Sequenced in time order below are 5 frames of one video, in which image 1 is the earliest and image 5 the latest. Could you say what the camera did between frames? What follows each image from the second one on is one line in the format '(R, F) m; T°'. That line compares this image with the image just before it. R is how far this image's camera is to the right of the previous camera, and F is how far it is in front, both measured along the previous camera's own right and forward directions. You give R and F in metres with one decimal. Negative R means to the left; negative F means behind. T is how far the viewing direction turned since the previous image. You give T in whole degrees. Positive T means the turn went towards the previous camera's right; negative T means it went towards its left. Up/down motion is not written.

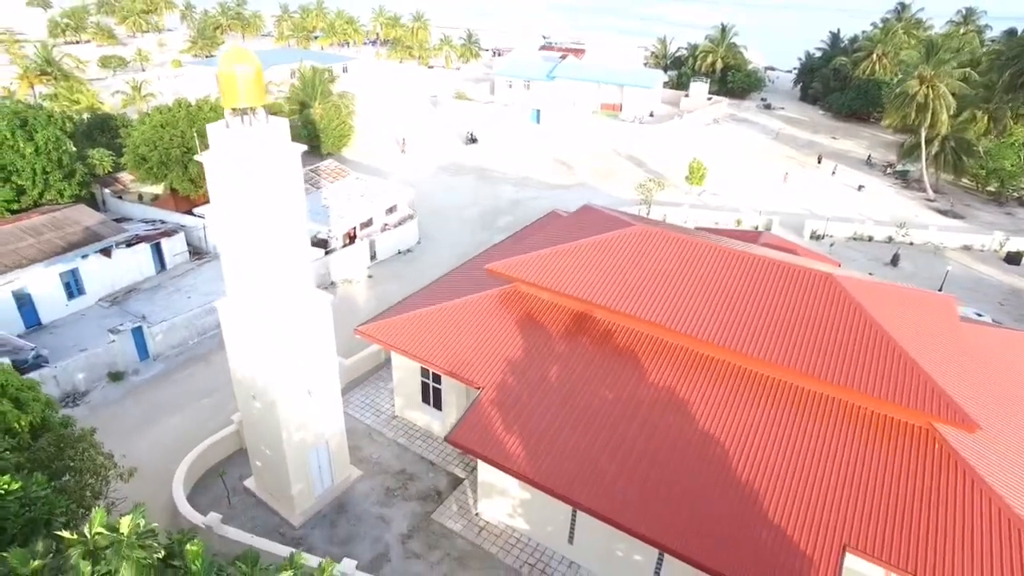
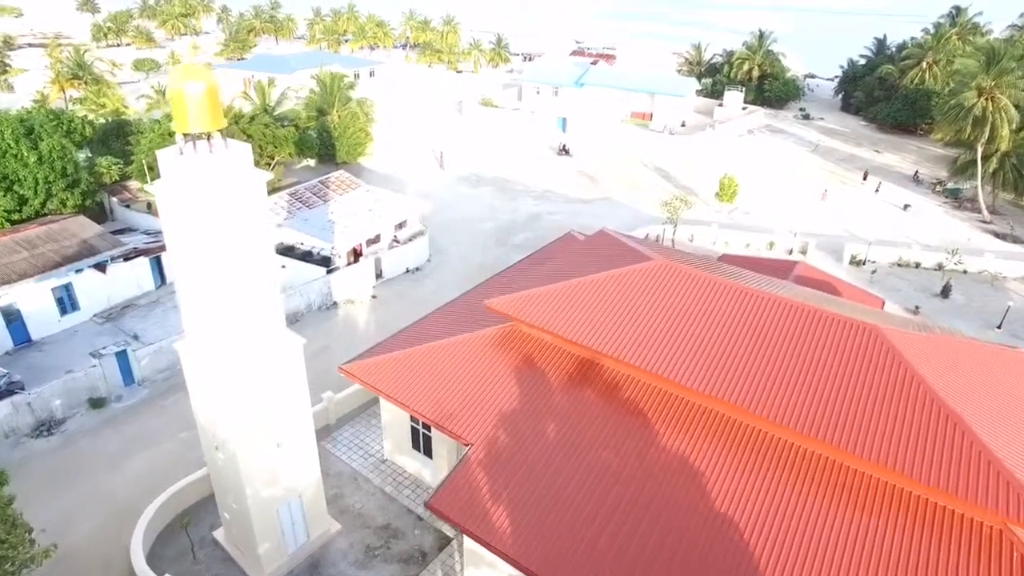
(+0.8, +1.8) m; -3°
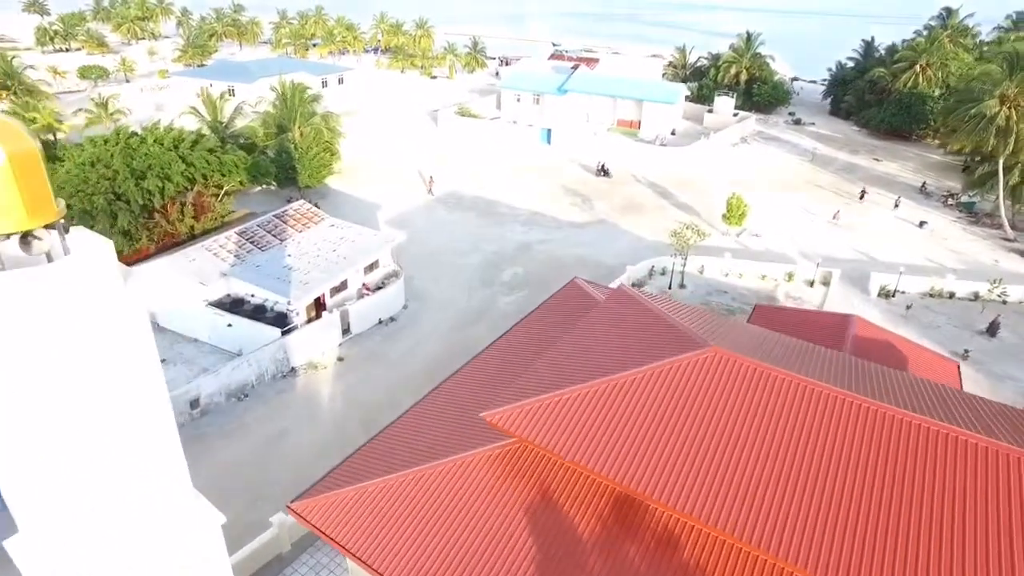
(-0.6, +4.2) m; +2°
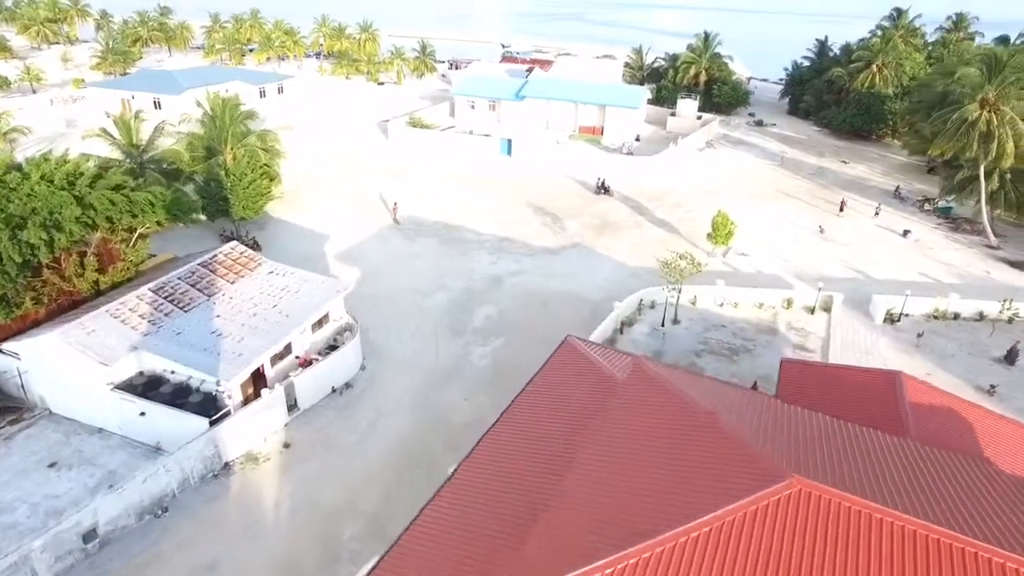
(-0.7, +3.6) m; +4°
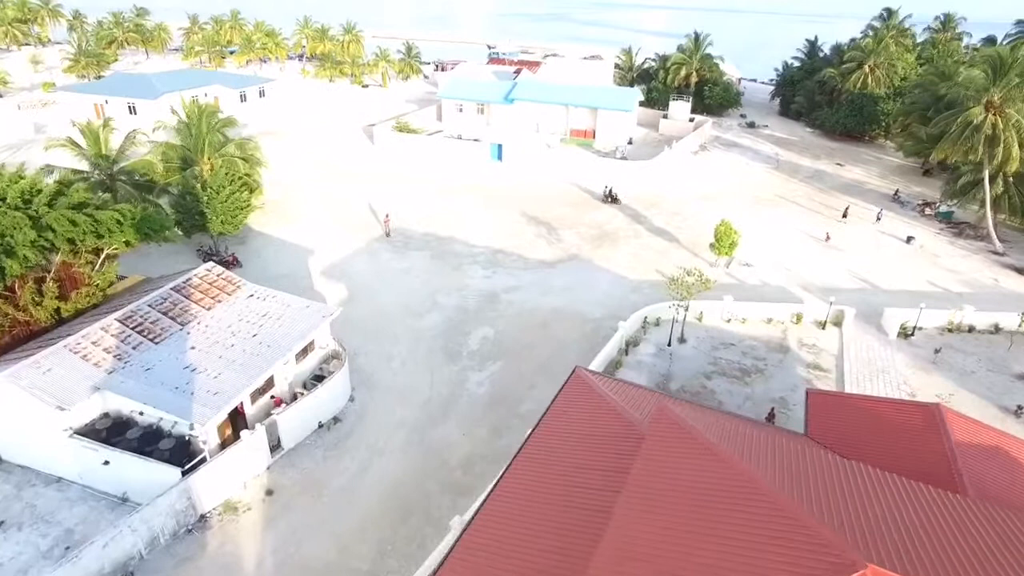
(-0.4, +1.5) m; +1°
